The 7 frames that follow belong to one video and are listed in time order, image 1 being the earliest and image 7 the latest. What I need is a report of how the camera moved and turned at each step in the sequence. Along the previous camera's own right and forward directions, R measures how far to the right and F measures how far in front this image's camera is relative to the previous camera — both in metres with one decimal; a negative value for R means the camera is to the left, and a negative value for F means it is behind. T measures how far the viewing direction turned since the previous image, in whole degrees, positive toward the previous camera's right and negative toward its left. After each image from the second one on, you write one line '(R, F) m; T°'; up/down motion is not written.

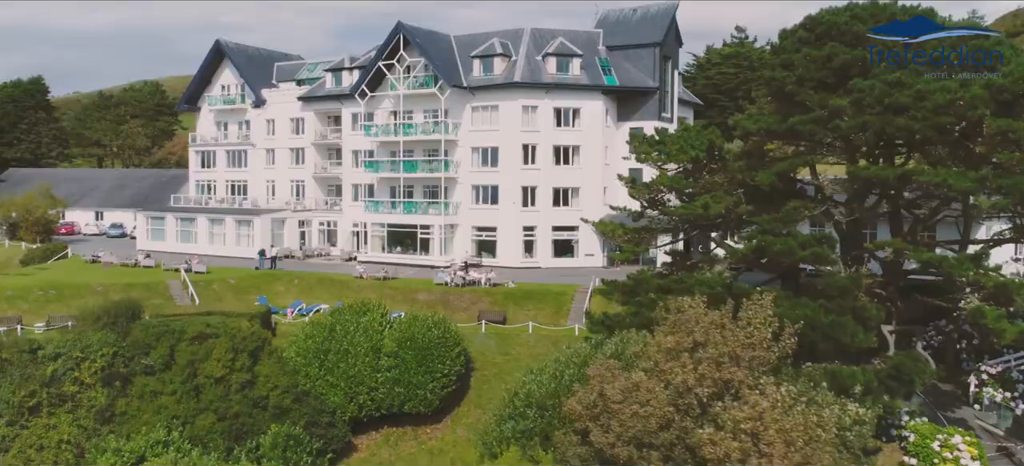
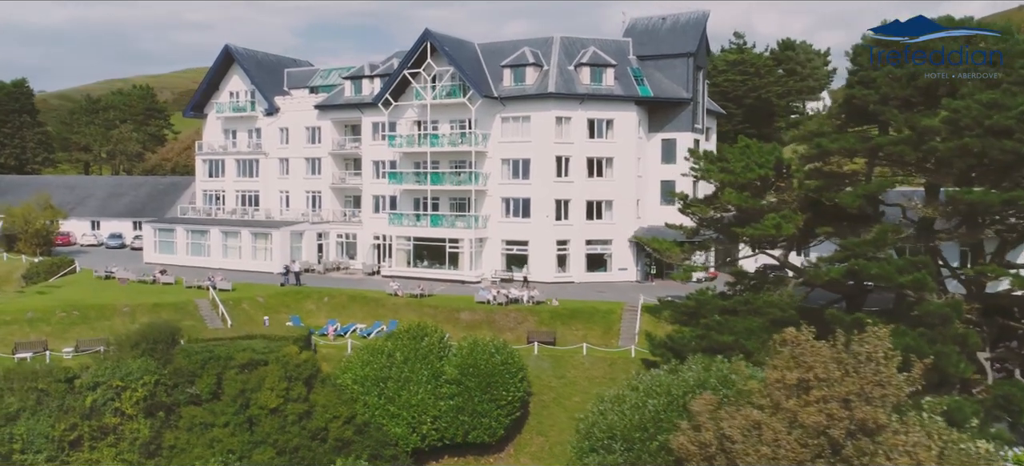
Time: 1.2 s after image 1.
(-4.0, +1.4) m; +2°
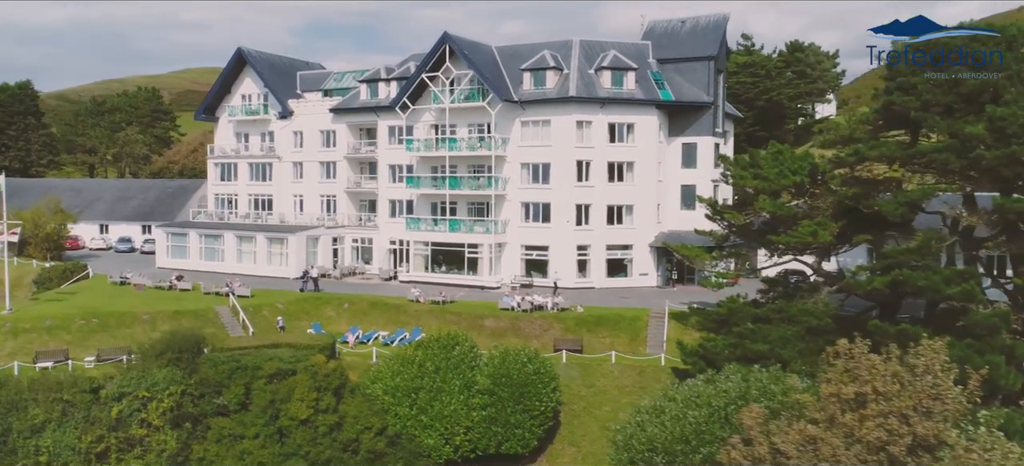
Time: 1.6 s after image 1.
(-1.5, +0.5) m; 0°
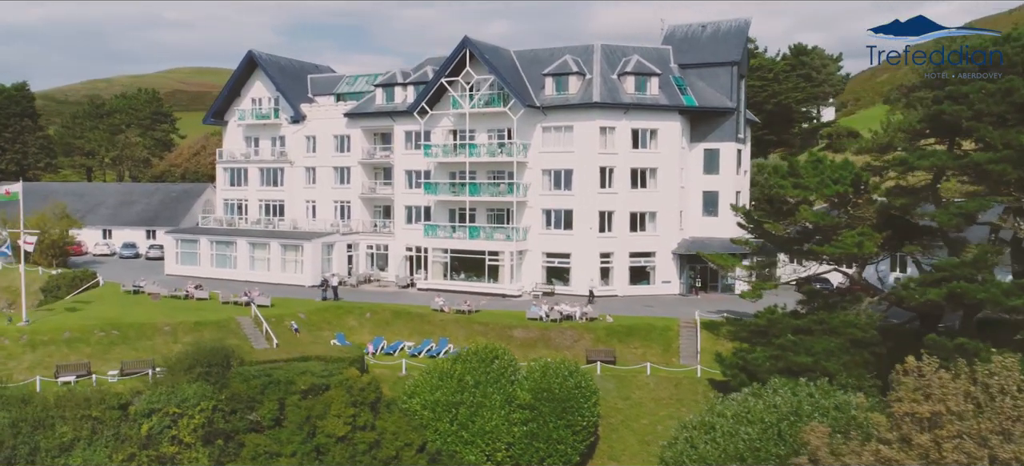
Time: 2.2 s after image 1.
(-2.1, +0.7) m; +1°
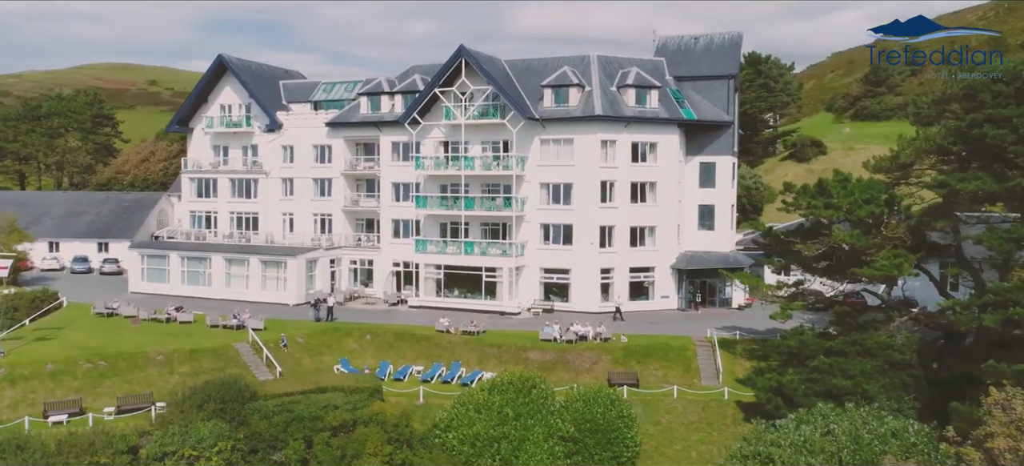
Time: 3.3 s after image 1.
(-4.4, +1.6) m; +5°
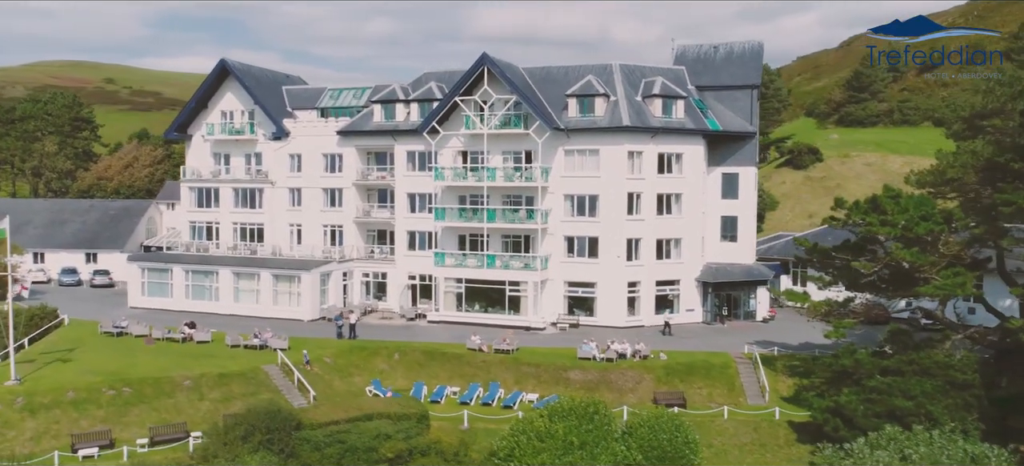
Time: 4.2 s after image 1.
(-3.8, +1.4) m; +3°
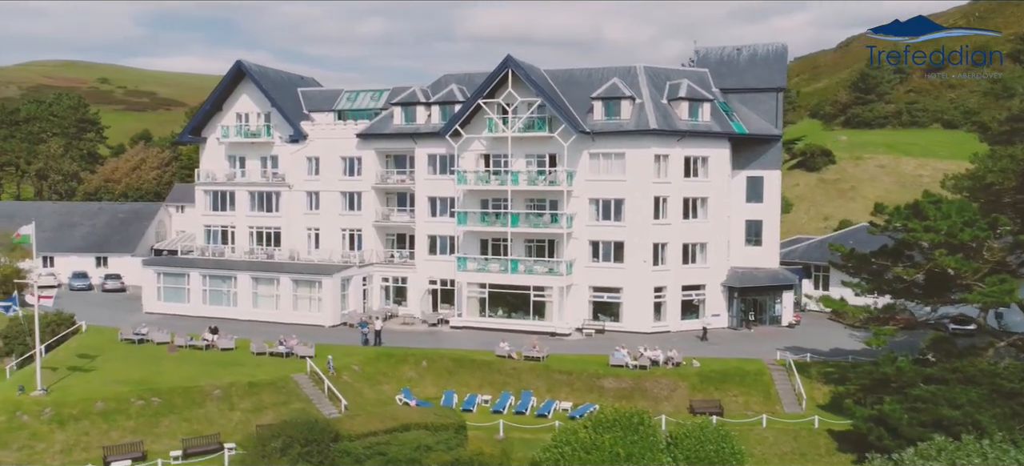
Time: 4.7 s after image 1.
(-1.8, +0.6) m; 0°
